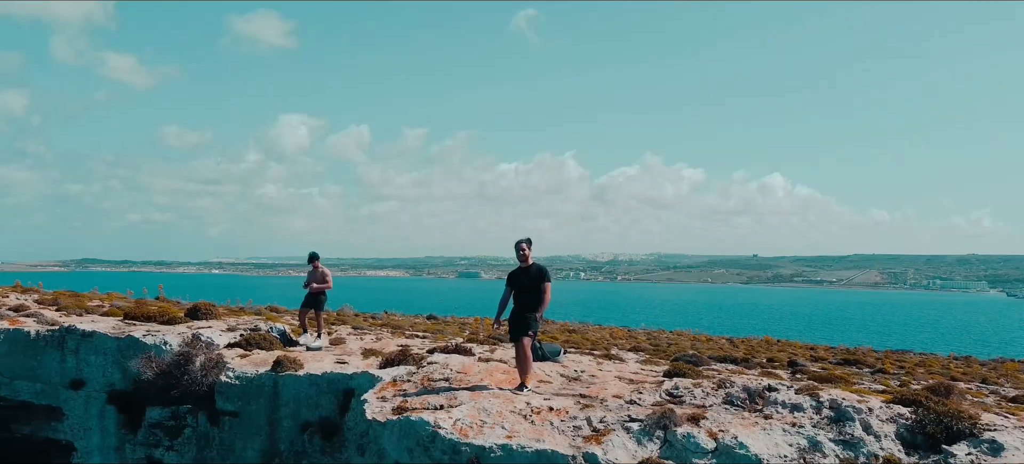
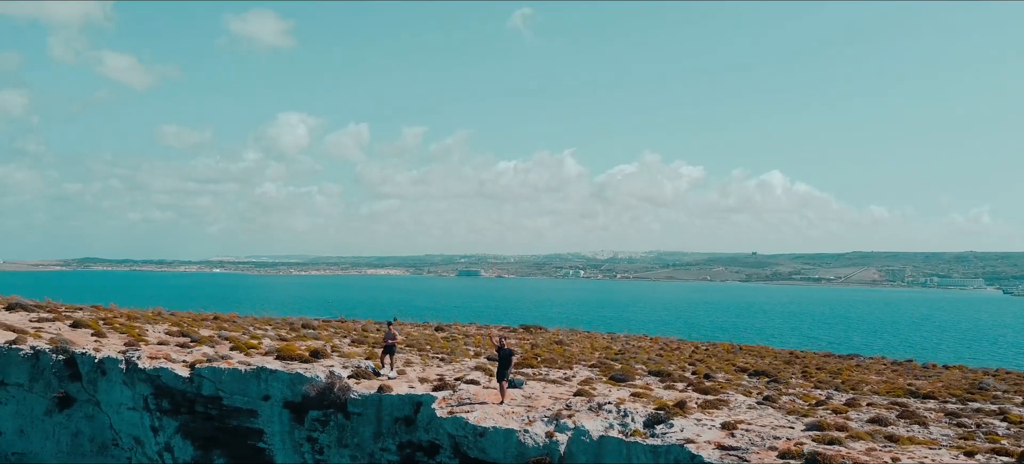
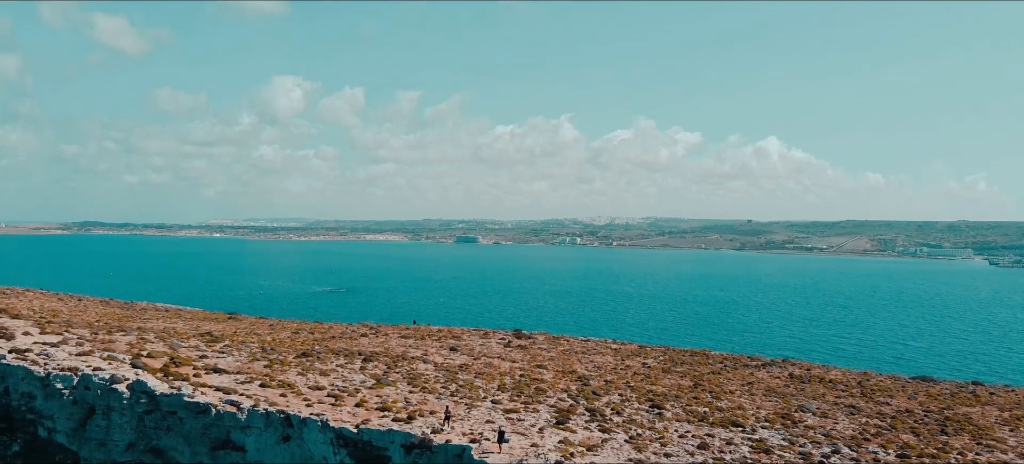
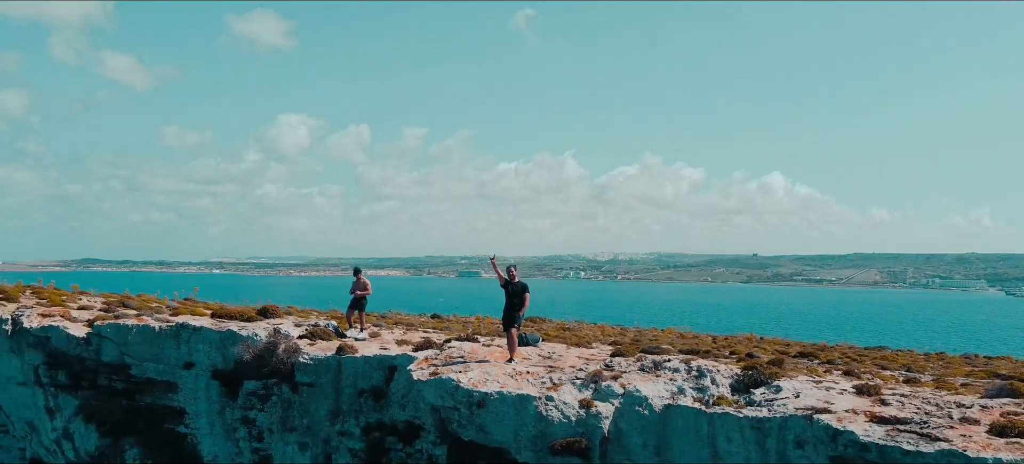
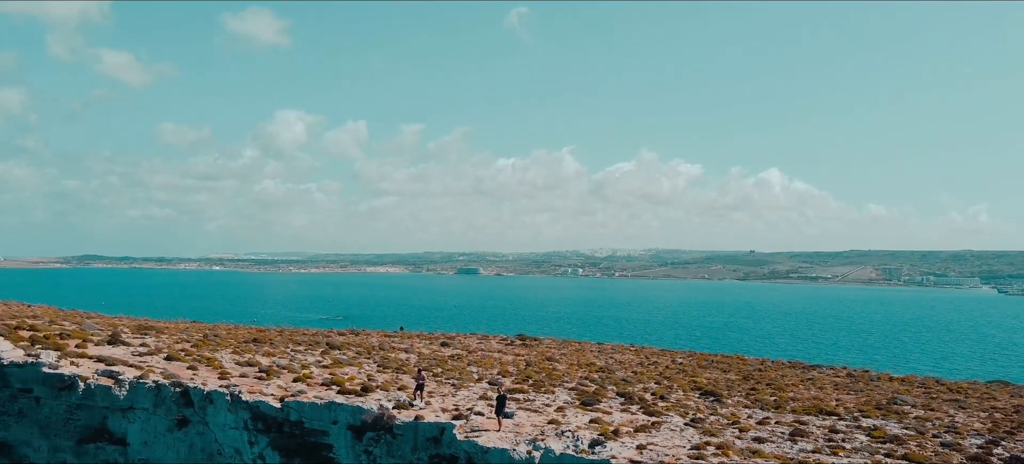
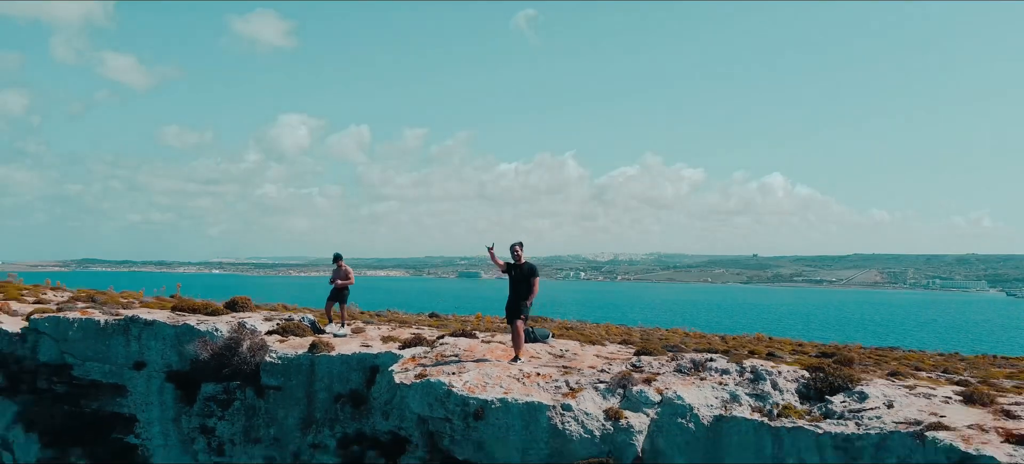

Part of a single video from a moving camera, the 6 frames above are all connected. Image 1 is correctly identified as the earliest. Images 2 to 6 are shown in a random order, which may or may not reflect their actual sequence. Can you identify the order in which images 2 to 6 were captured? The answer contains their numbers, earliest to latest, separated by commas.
6, 4, 2, 5, 3
